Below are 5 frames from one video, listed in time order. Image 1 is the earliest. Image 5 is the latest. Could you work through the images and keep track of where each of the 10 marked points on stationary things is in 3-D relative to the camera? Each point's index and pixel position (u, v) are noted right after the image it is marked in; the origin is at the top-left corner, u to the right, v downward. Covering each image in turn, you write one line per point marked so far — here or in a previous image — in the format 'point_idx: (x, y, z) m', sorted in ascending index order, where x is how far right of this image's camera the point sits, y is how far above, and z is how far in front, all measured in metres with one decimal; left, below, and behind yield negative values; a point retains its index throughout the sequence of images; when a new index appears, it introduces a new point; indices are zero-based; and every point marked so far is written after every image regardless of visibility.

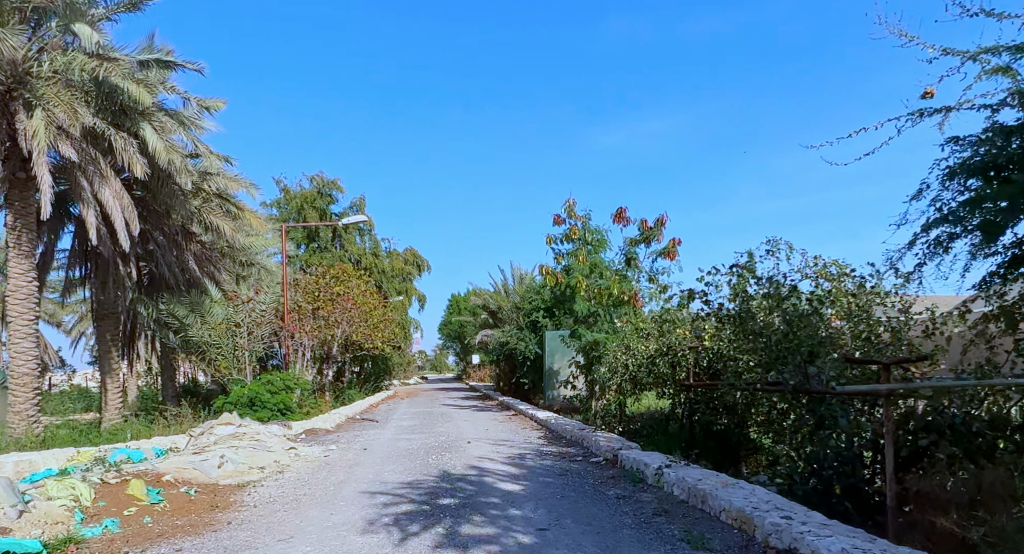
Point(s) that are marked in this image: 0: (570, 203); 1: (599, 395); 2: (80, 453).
0: (+1.2, +1.5, +15.4) m
1: (+1.6, -2.1, +13.8) m
2: (-6.9, -2.8, +12.0) m
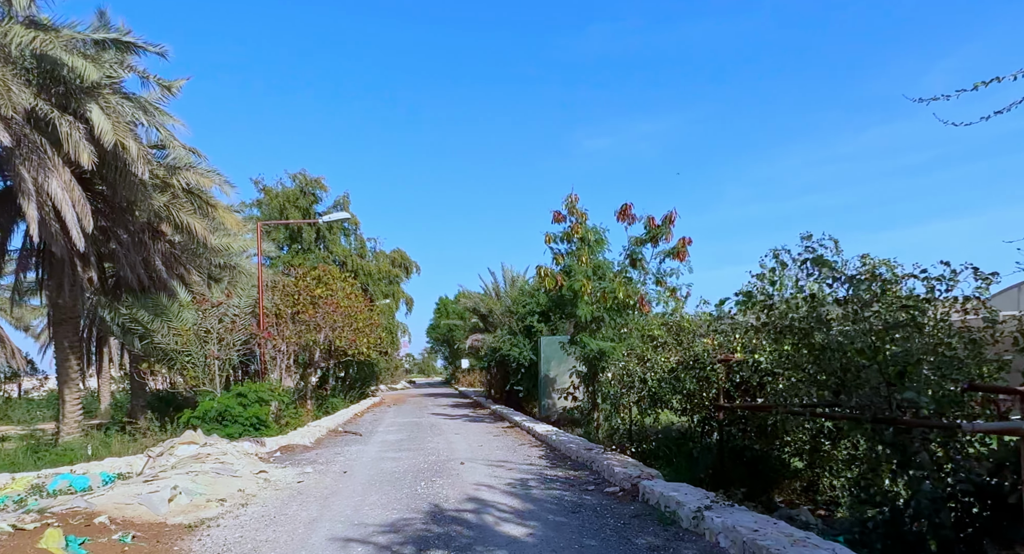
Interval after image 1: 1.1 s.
0: (+1.1, +1.5, +14.1) m
1: (+1.5, -2.1, +12.5) m
2: (-6.9, -2.8, +10.6) m
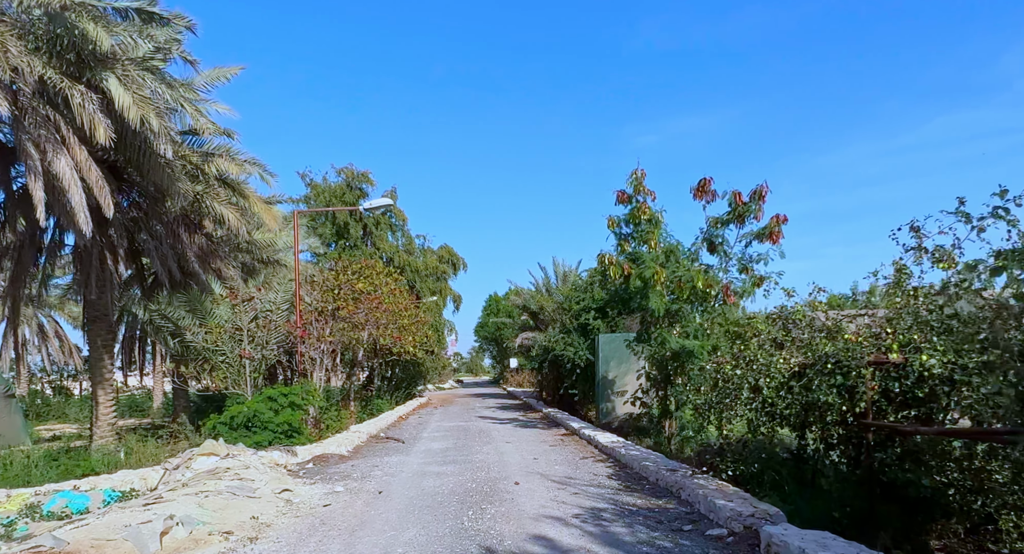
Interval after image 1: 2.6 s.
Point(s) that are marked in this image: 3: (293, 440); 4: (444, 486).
0: (+2.1, +1.7, +12.3) m
1: (+2.4, -2.0, +10.7) m
2: (-6.1, -2.7, +9.3) m
3: (-4.0, -3.0, +13.8) m
4: (-0.9, -2.6, +9.5) m
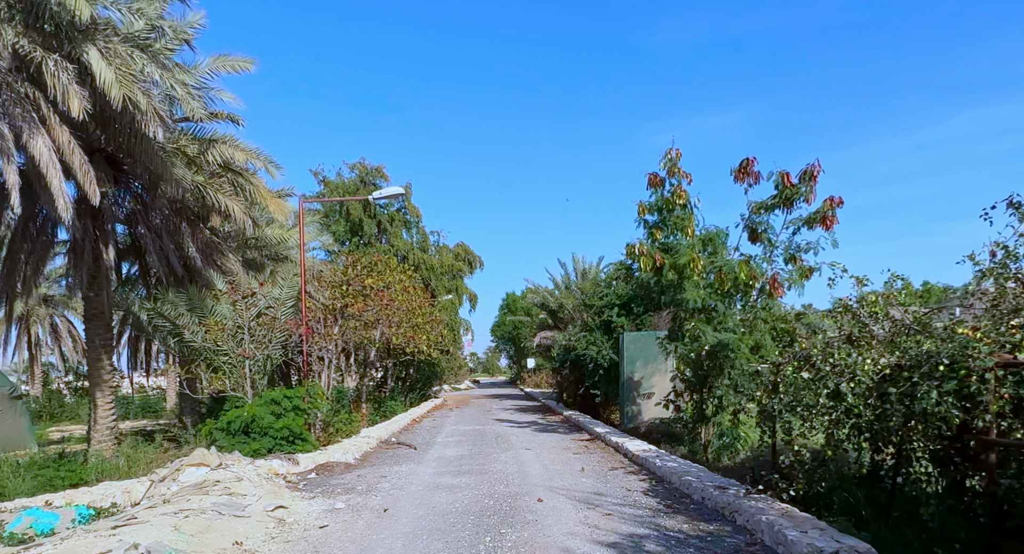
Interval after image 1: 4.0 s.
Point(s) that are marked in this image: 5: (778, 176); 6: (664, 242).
0: (+2.4, +1.8, +11.2) m
1: (+2.7, -1.8, +9.5) m
2: (-5.9, -2.6, +8.3) m
3: (-3.7, -2.9, +12.8) m
4: (-0.6, -2.5, +8.4) m
5: (+3.5, +1.3, +10.0) m
6: (+2.4, +0.5, +11.7) m
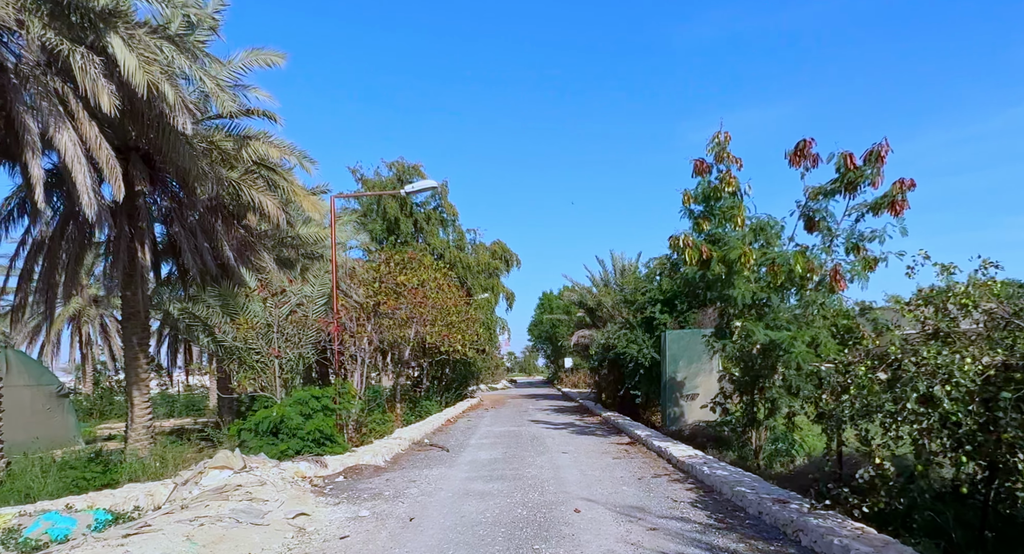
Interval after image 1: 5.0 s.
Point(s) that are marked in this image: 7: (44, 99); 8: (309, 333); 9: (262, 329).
0: (+2.9, +1.9, +10.4) m
1: (+3.1, -1.8, +8.8) m
2: (-5.5, -2.5, +8.0) m
3: (-3.1, -2.8, +12.3) m
4: (-0.2, -2.4, +7.8) m
5: (+3.9, +1.4, +9.2) m
6: (+2.9, +0.6, +11.0) m
7: (-6.2, +2.3, +9.9) m
8: (-4.5, -1.2, +16.9) m
9: (-5.3, -1.1, +16.3) m
